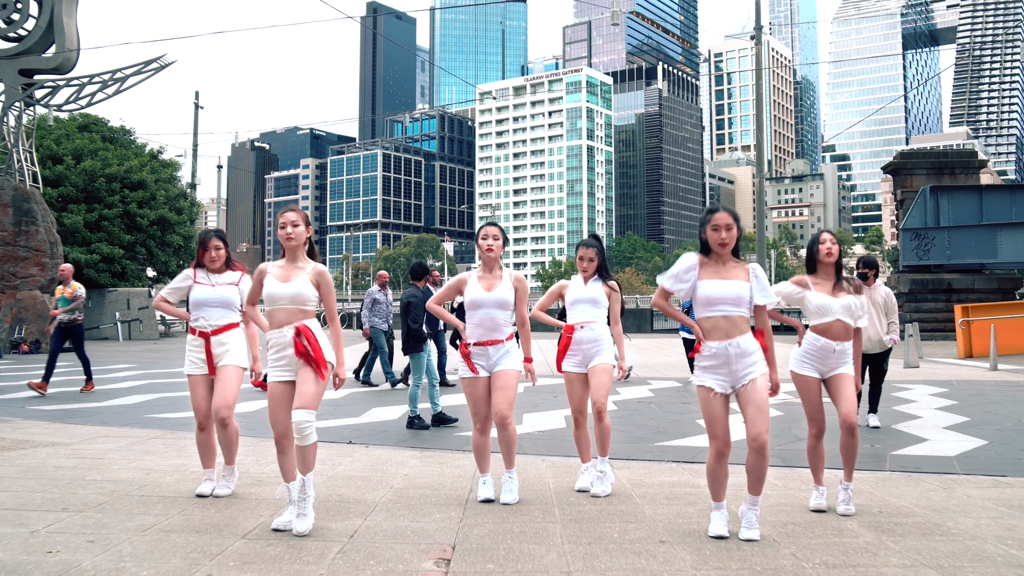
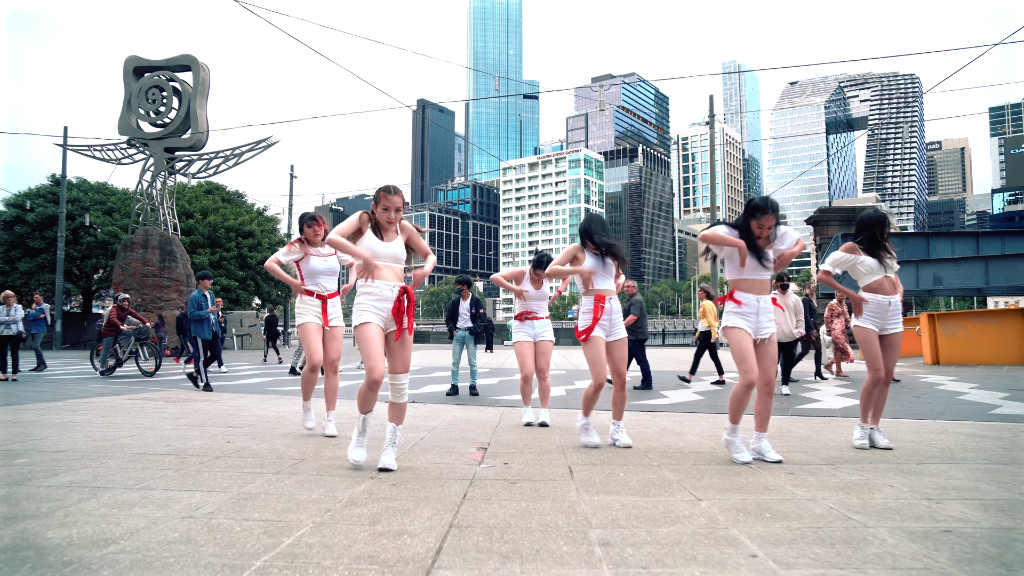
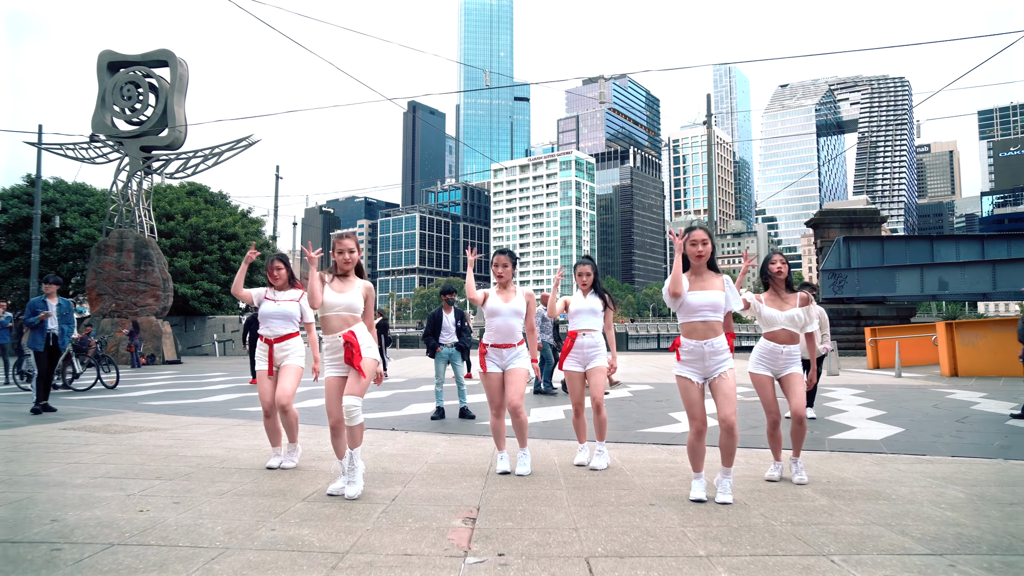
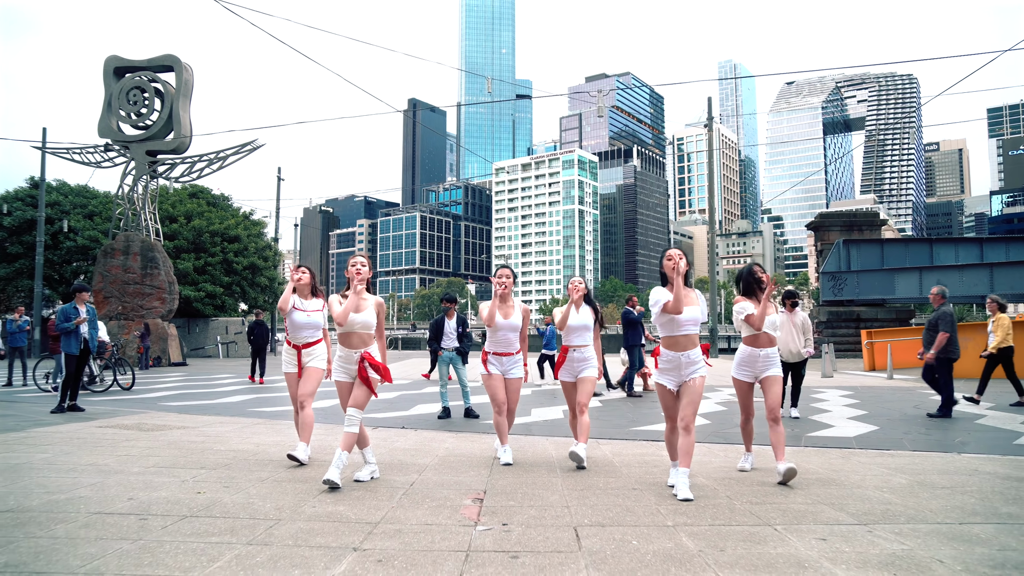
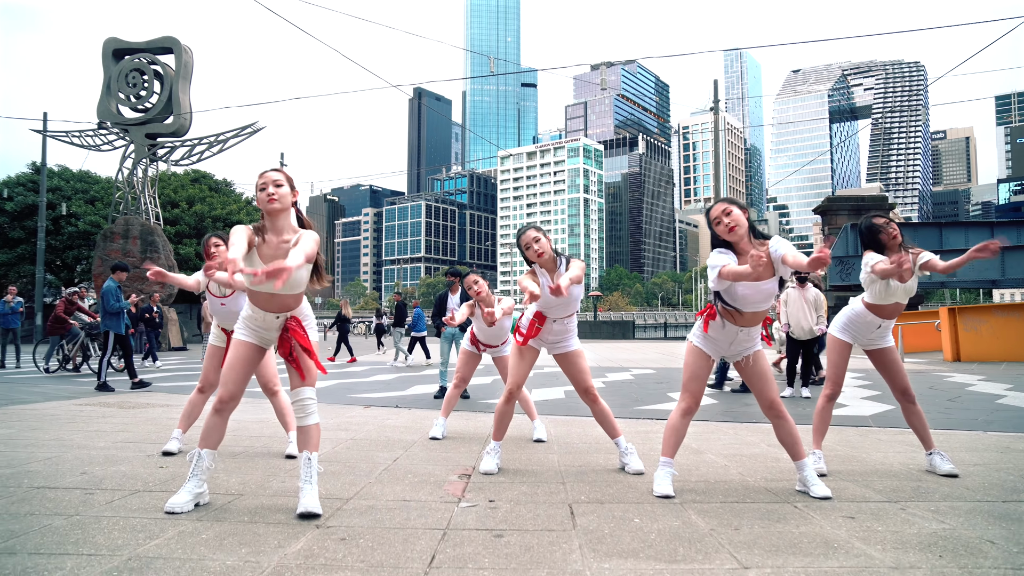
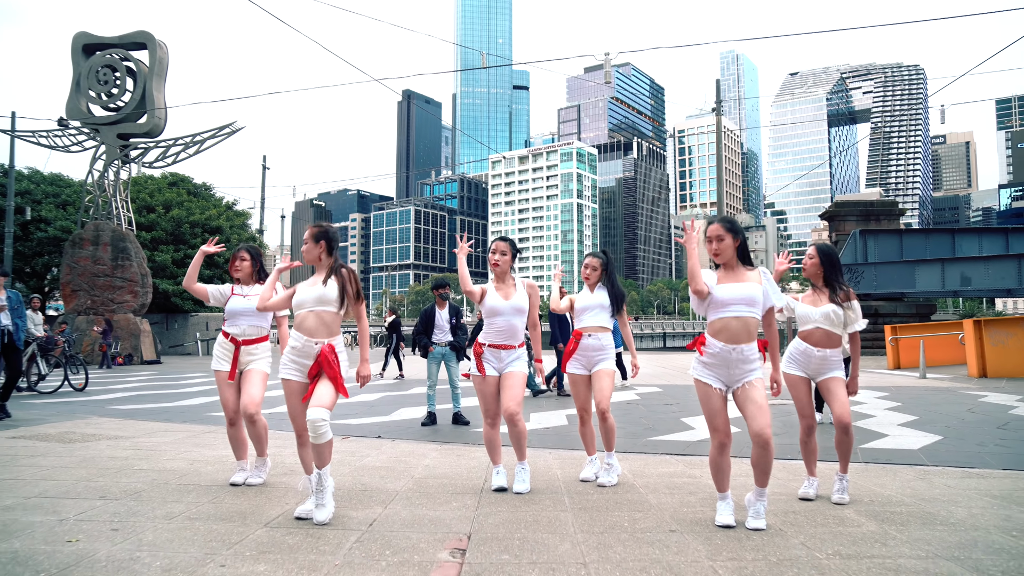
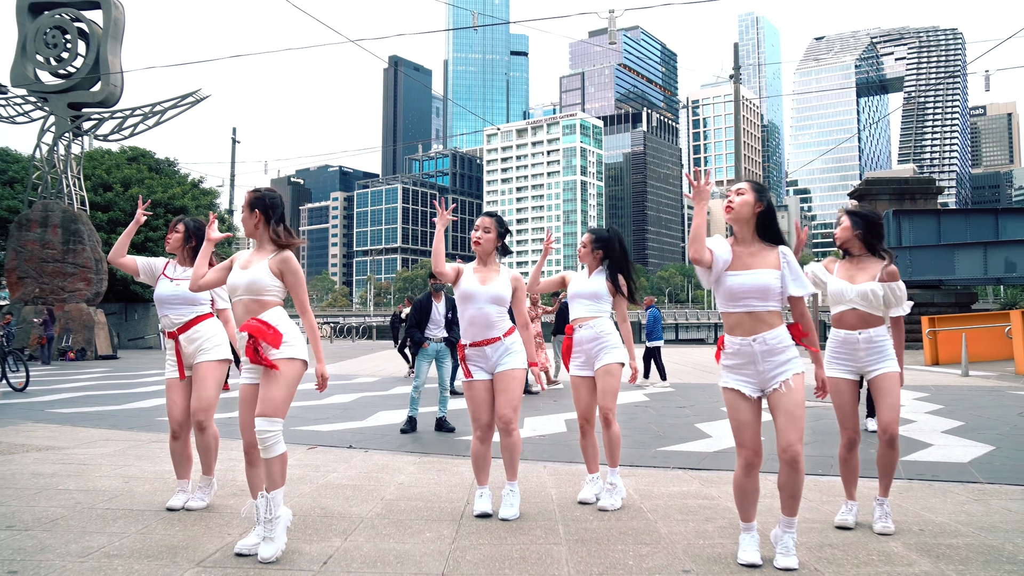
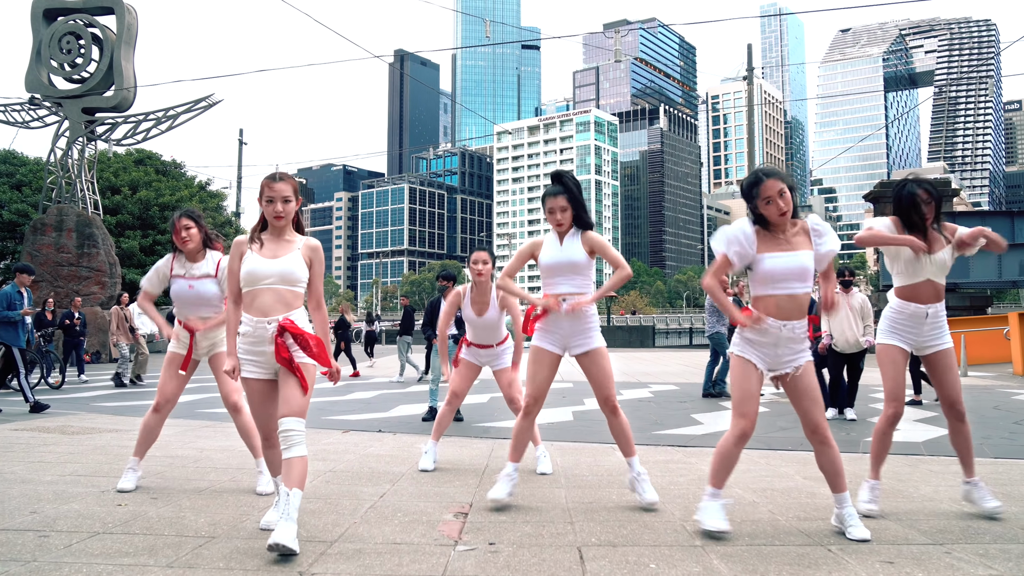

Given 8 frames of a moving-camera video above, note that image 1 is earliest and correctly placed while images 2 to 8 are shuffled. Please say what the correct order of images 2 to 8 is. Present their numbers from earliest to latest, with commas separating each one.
7, 6, 3, 4, 8, 5, 2
